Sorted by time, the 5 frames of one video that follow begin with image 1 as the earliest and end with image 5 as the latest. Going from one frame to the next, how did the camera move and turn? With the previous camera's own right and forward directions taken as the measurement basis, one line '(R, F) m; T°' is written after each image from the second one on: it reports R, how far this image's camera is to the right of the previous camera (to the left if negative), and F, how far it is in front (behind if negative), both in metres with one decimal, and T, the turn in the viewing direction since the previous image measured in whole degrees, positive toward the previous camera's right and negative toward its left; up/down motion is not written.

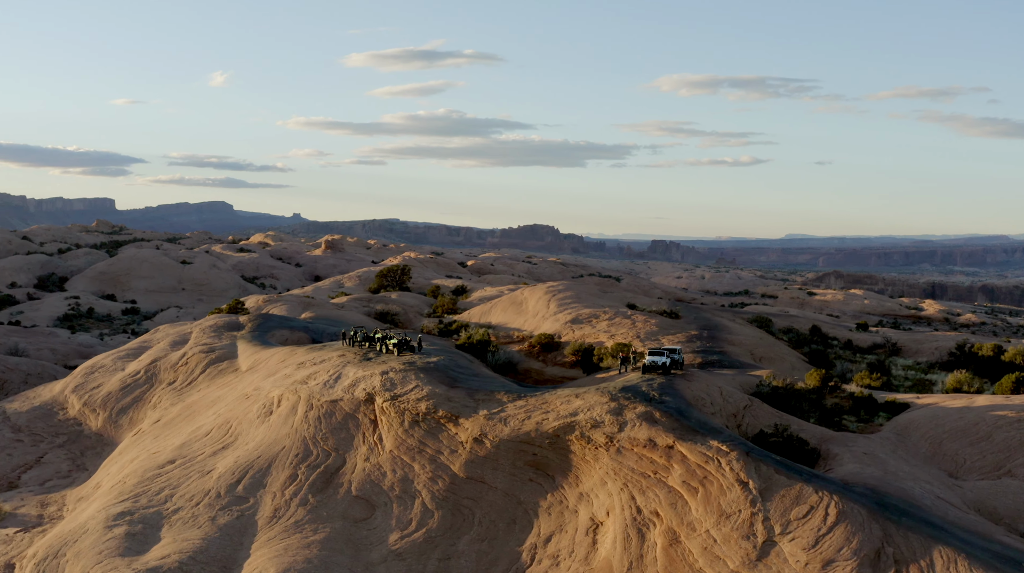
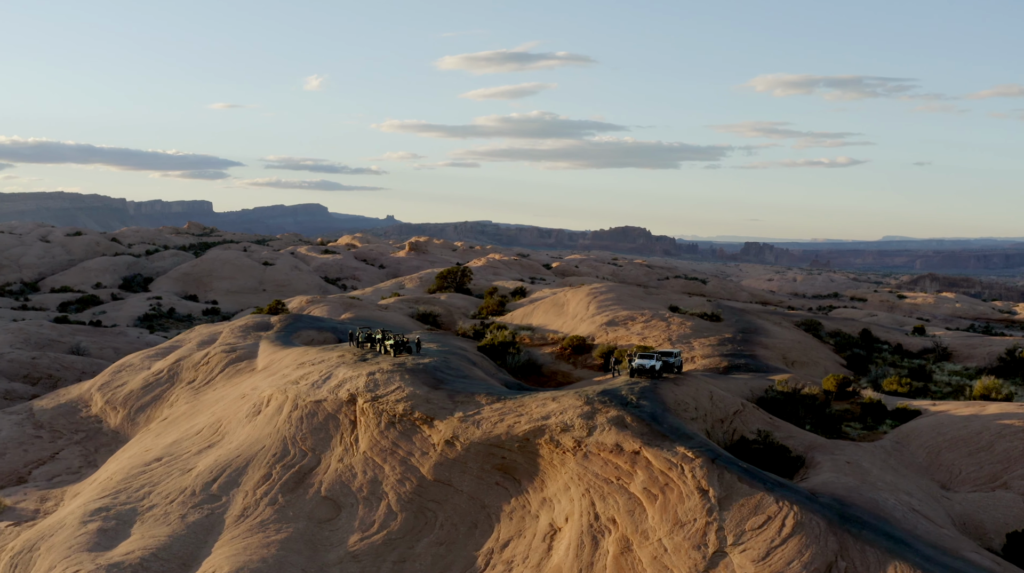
(+4.0, +0.7) m; -5°
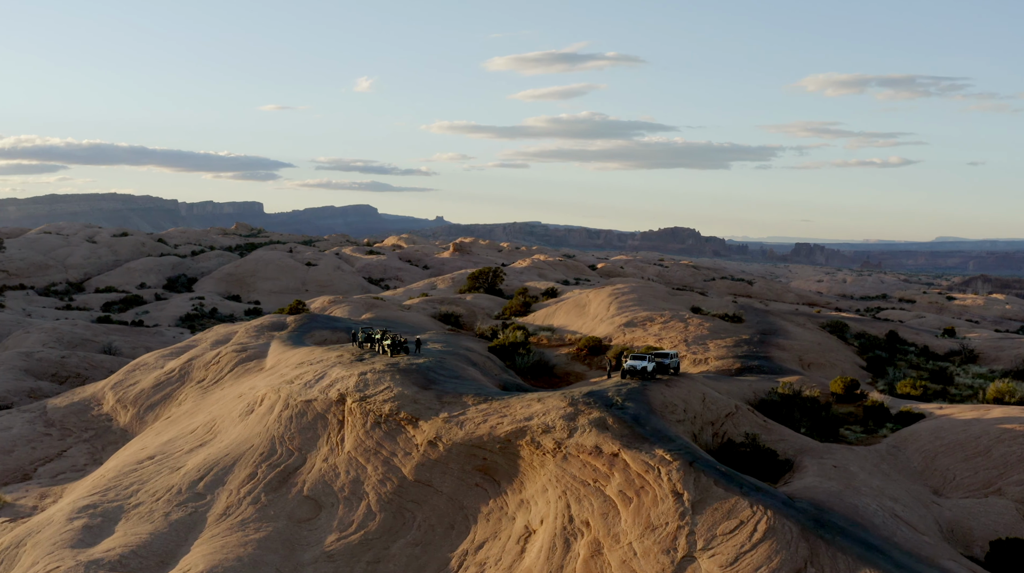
(+2.2, +0.3) m; -3°
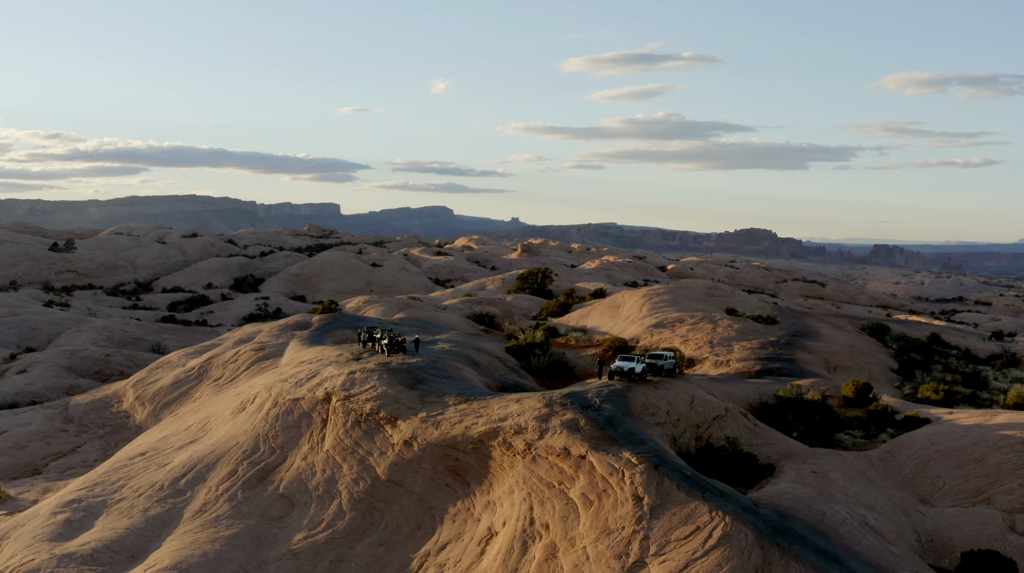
(+3.2, +0.6) m; -4°
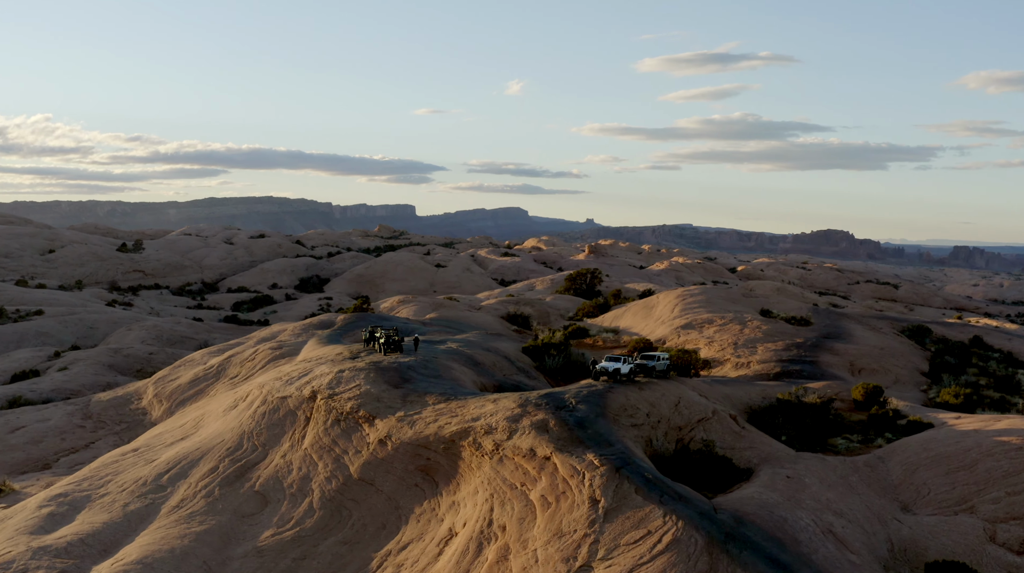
(+3.2, +0.6) m; -4°
